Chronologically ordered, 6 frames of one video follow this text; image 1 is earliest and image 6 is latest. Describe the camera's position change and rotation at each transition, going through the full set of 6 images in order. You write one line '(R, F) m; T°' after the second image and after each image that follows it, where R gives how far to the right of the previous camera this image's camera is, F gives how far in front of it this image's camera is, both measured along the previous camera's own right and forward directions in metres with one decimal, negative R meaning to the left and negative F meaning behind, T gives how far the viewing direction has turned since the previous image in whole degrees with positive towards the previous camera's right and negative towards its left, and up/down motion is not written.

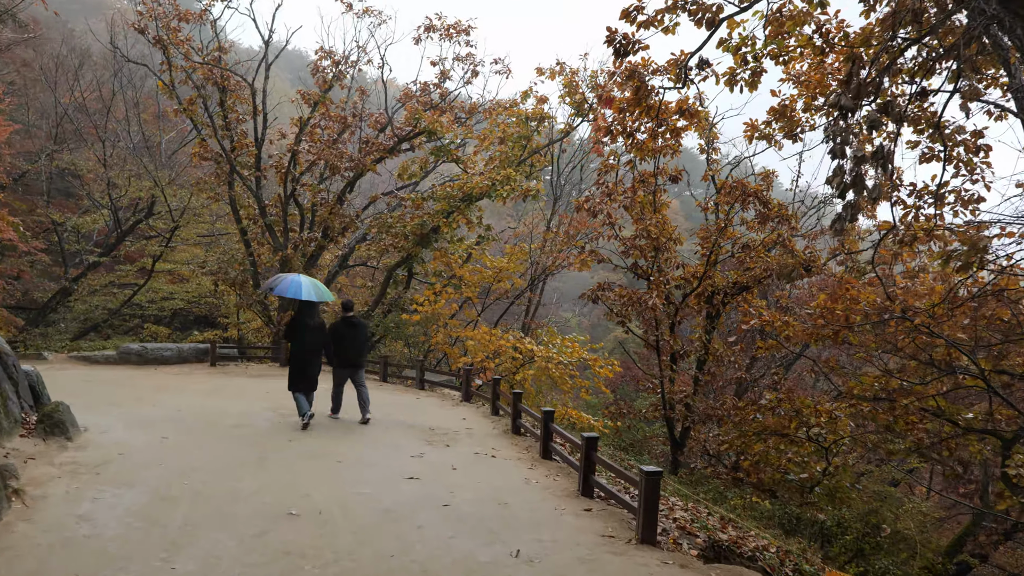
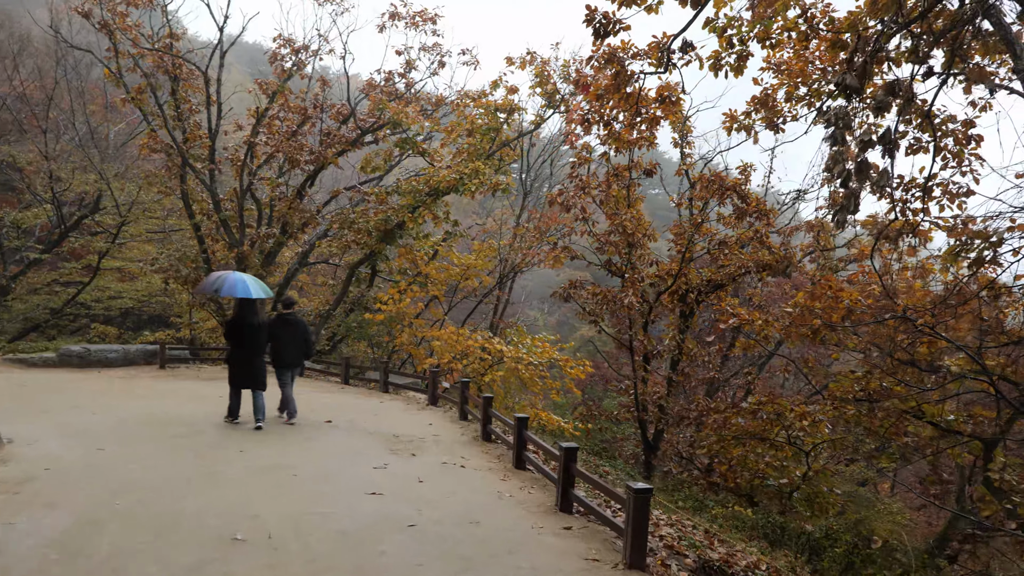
(0.0, +0.5) m; +3°
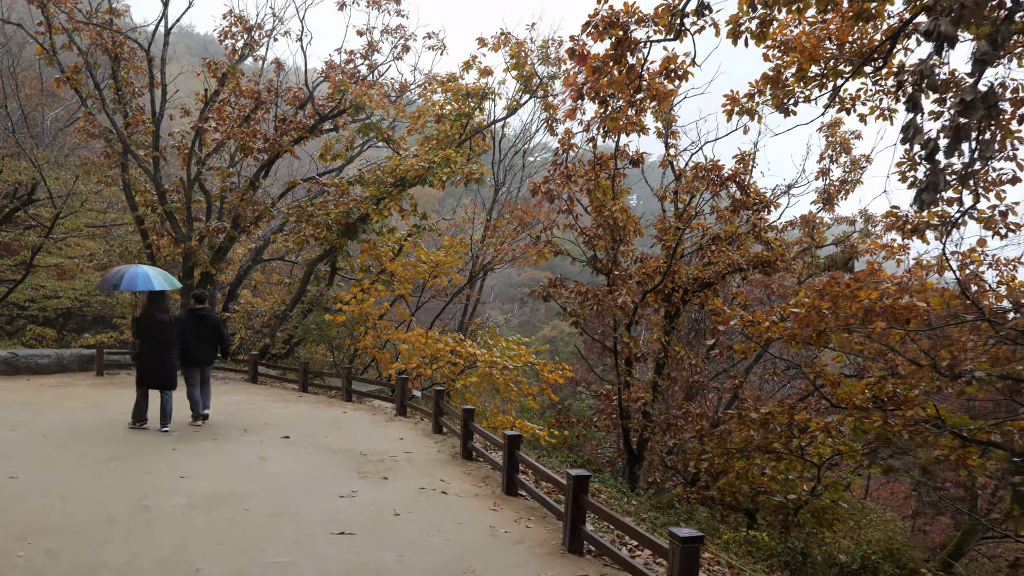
(-0.2, +0.9) m; +3°
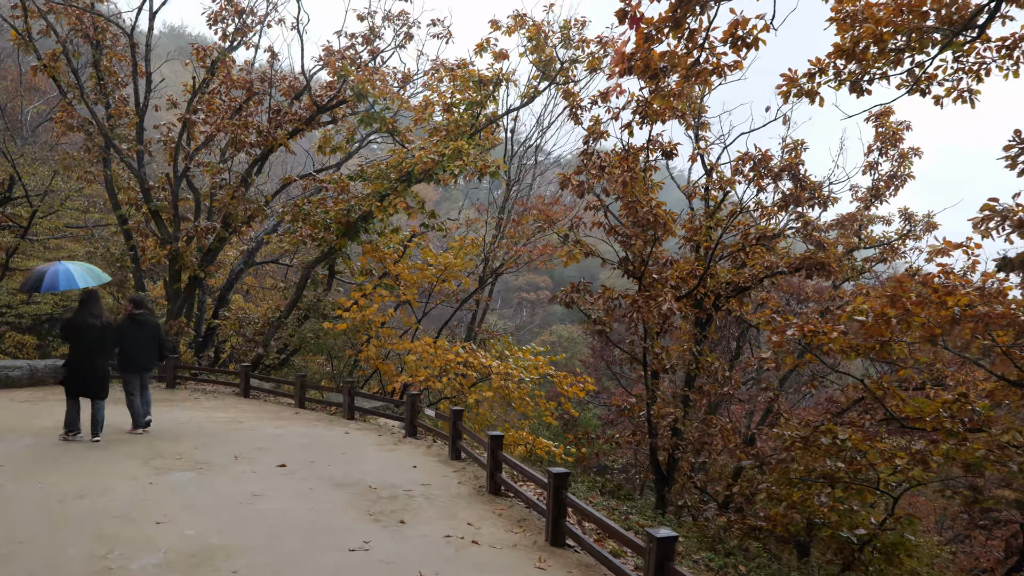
(-0.3, +1.0) m; 0°
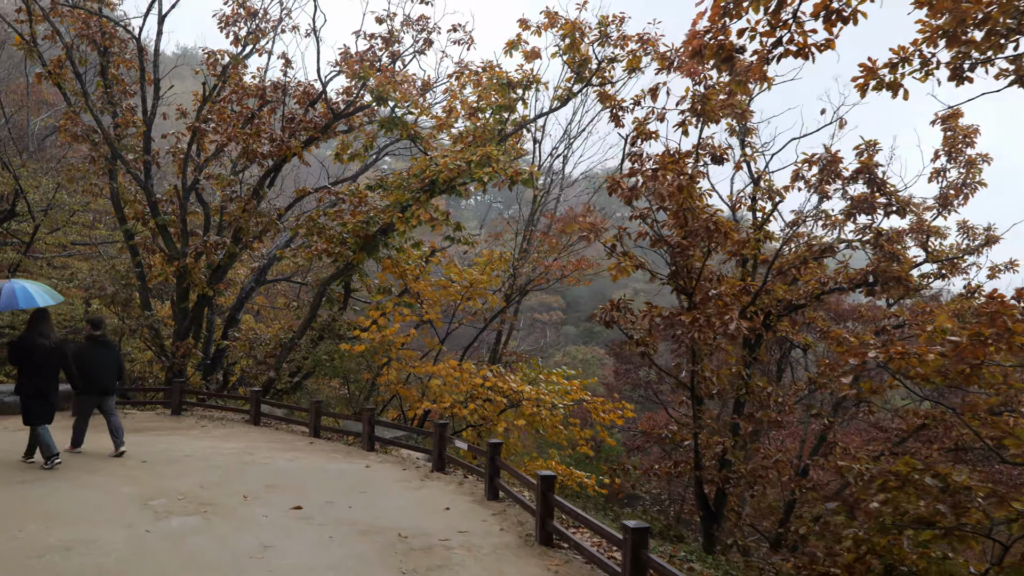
(-0.3, +0.8) m; -1°
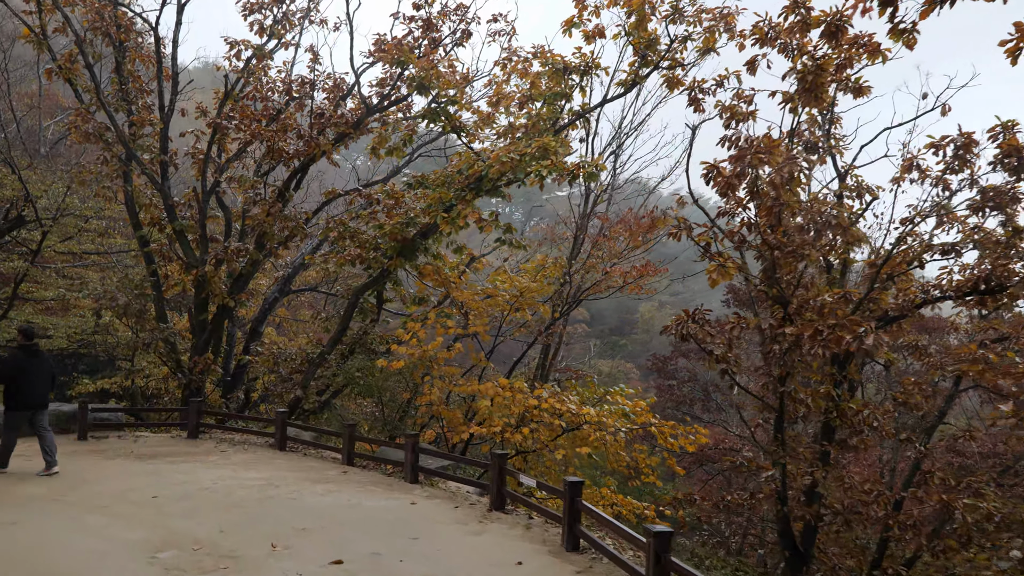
(-0.4, +1.0) m; -1°
